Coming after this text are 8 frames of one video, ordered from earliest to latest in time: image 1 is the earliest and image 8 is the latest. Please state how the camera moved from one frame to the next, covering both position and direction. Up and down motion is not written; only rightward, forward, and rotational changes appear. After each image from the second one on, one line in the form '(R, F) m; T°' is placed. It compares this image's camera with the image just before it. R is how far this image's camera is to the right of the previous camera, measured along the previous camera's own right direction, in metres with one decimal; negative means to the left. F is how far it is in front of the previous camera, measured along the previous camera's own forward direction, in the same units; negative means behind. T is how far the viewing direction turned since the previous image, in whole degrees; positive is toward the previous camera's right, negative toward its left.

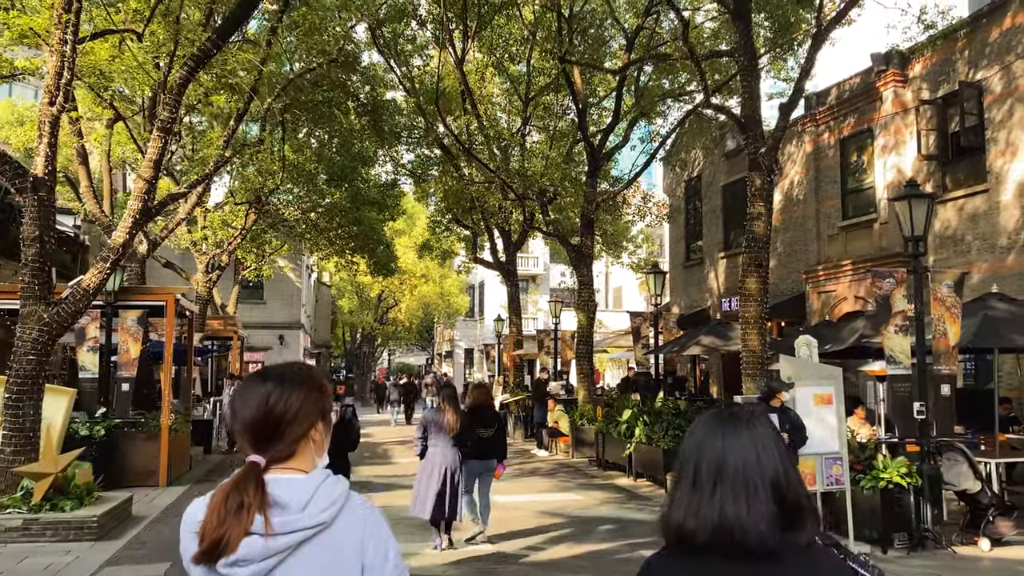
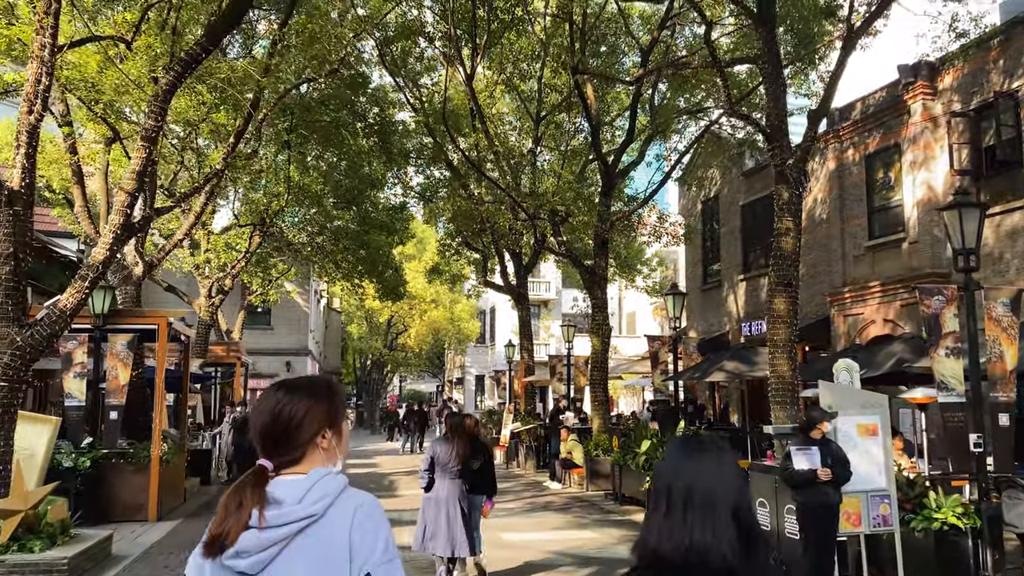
(0.0, +0.7) m; -1°
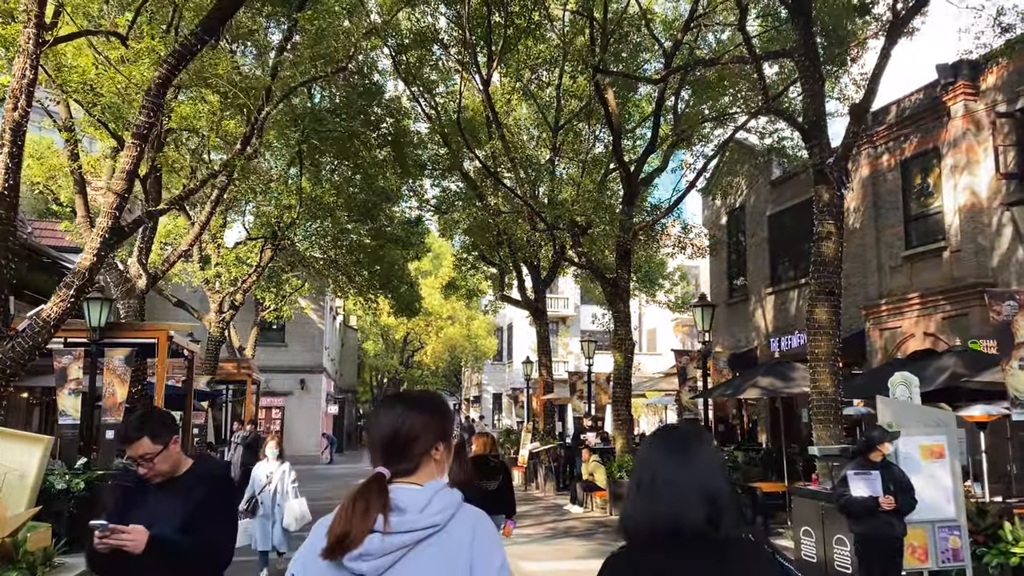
(0.0, +0.7) m; -1°
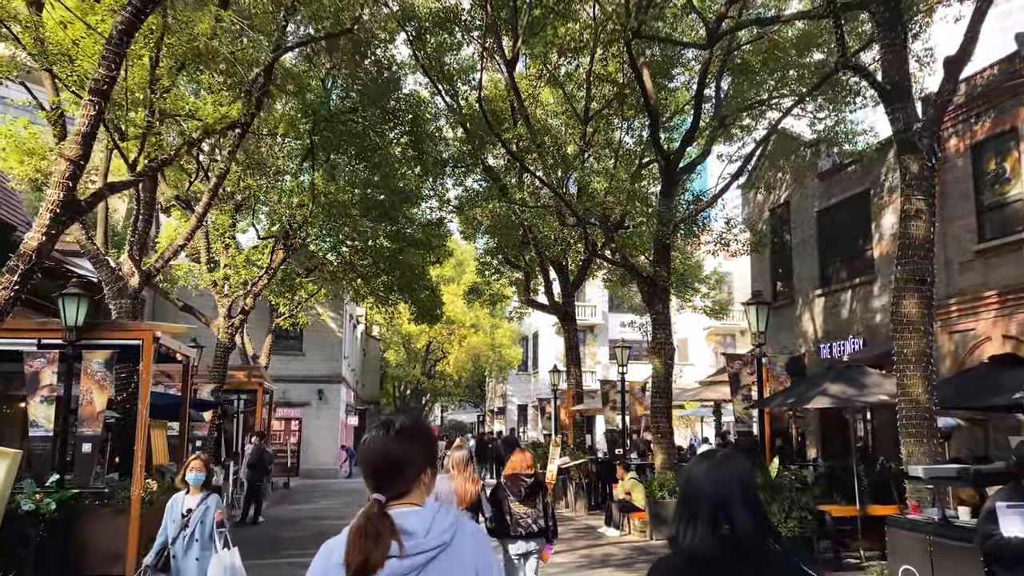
(-0.1, +1.3) m; -2°
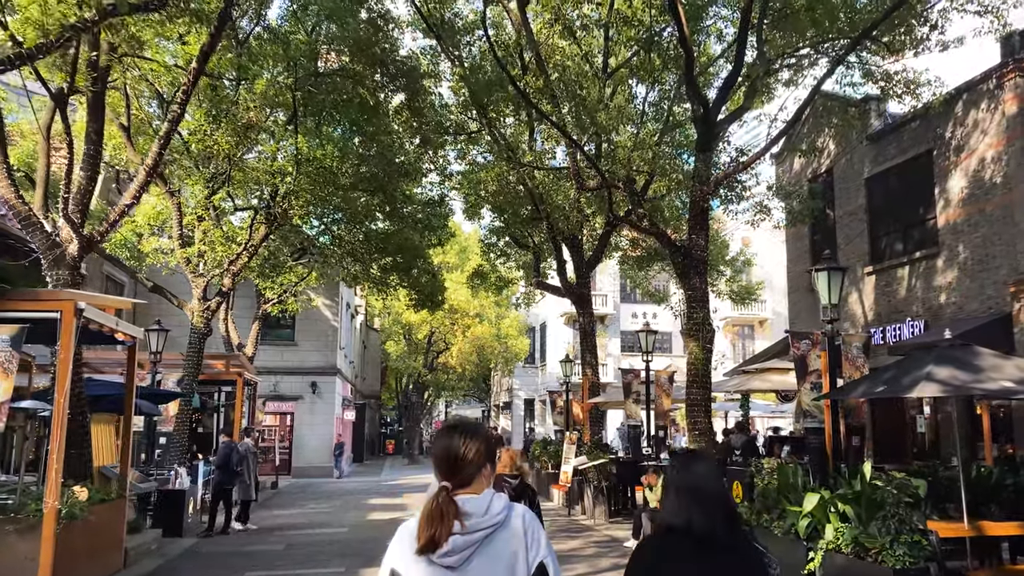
(-0.1, +2.0) m; 0°
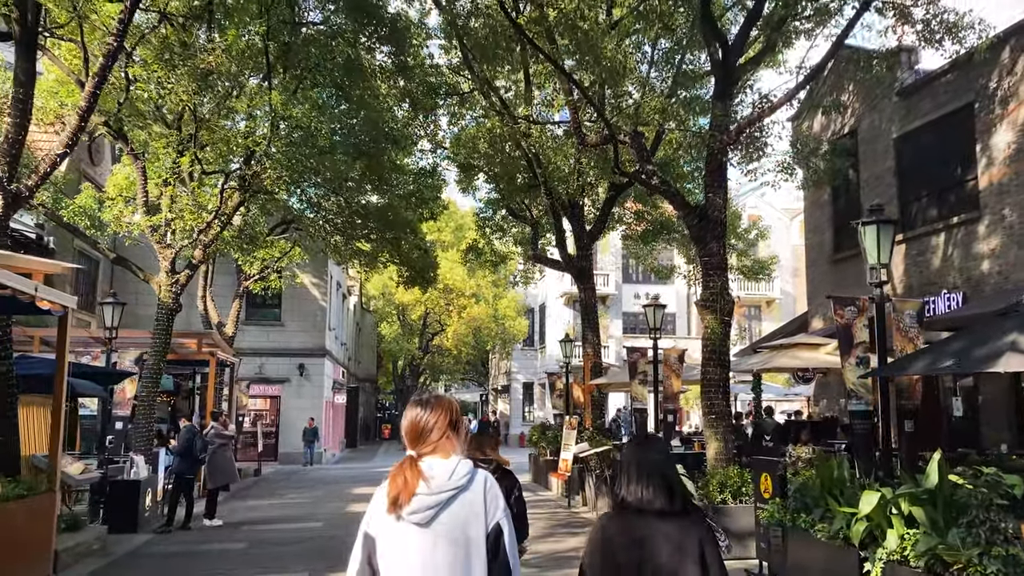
(+0.1, +1.4) m; 0°
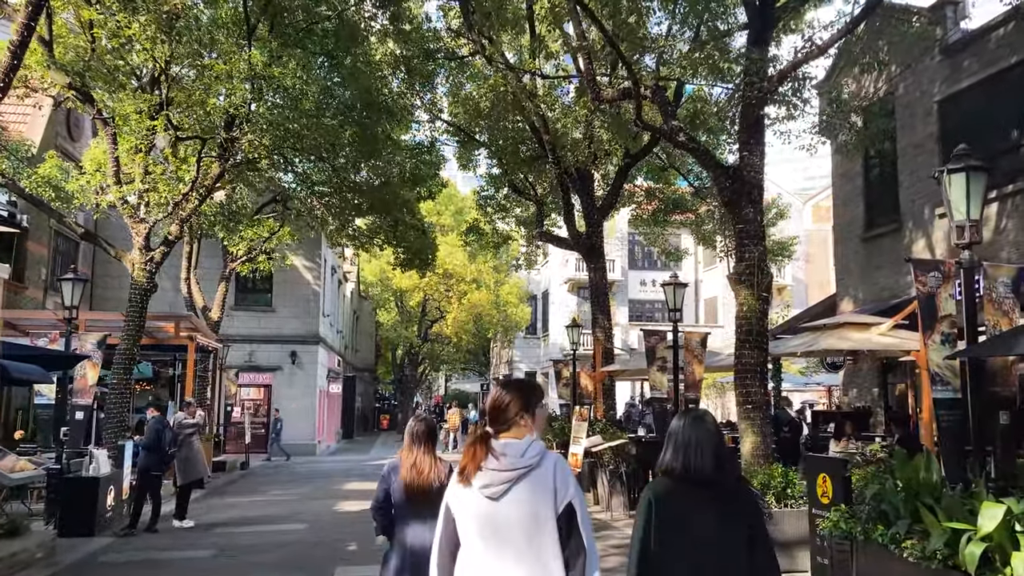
(-0.1, +1.3) m; 0°
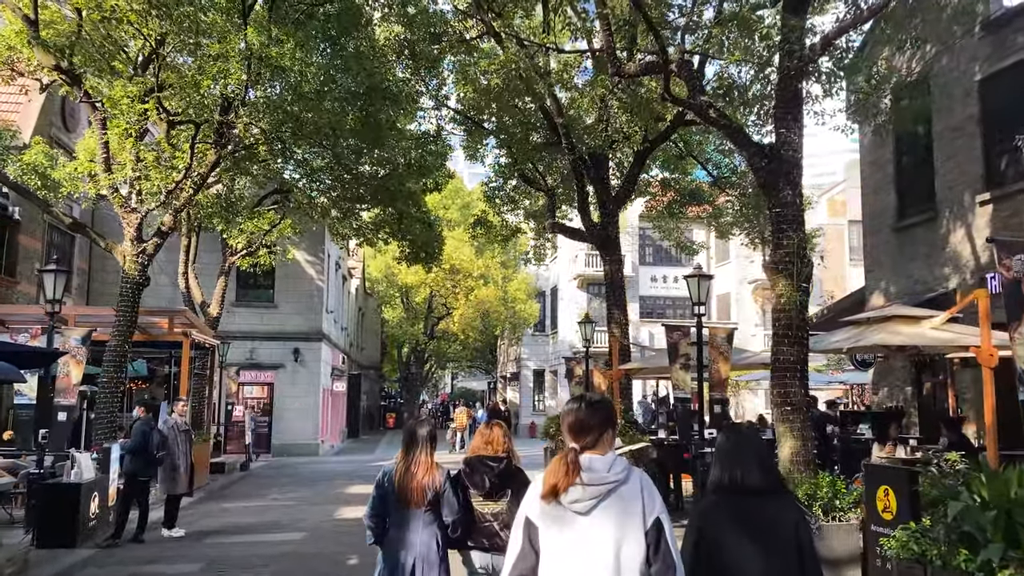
(-0.1, +0.8) m; 0°
